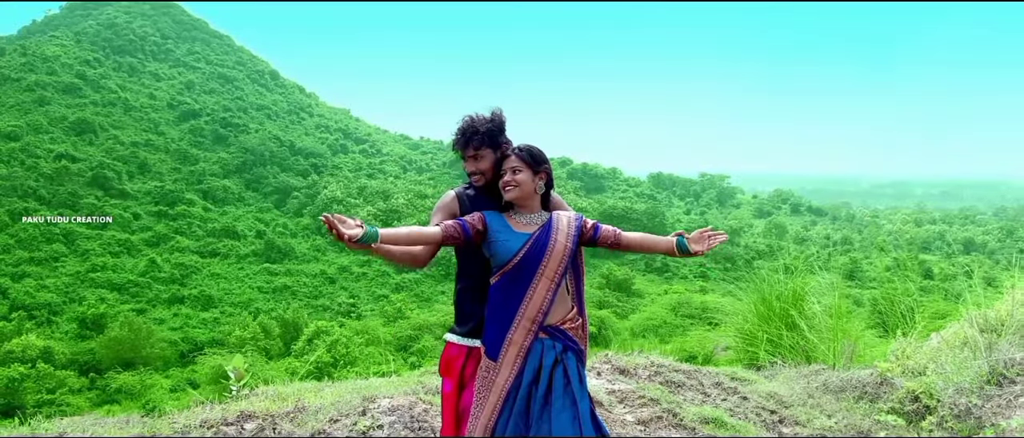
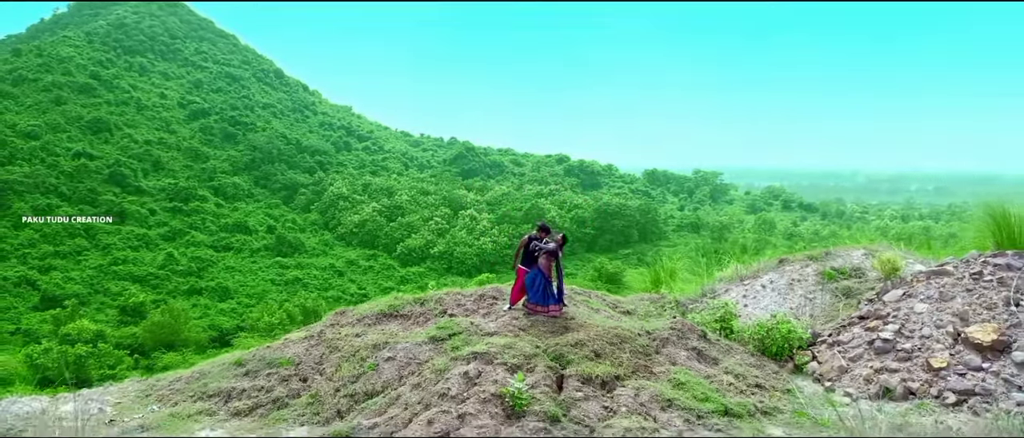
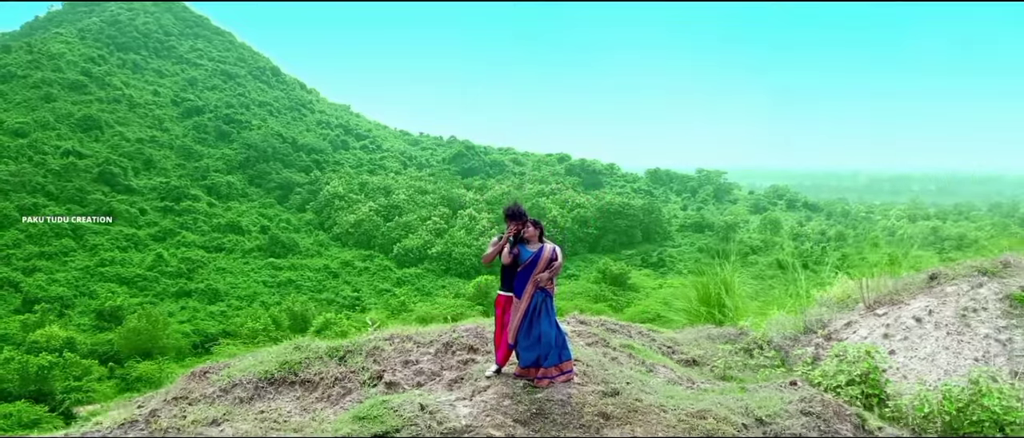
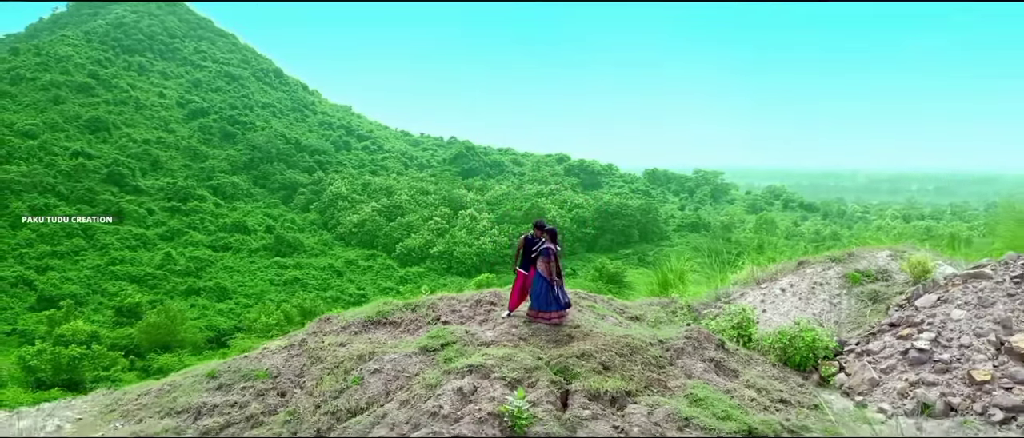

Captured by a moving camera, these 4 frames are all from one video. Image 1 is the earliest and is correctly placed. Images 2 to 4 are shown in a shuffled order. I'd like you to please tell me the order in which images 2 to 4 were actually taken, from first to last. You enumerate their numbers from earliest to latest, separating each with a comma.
3, 4, 2
